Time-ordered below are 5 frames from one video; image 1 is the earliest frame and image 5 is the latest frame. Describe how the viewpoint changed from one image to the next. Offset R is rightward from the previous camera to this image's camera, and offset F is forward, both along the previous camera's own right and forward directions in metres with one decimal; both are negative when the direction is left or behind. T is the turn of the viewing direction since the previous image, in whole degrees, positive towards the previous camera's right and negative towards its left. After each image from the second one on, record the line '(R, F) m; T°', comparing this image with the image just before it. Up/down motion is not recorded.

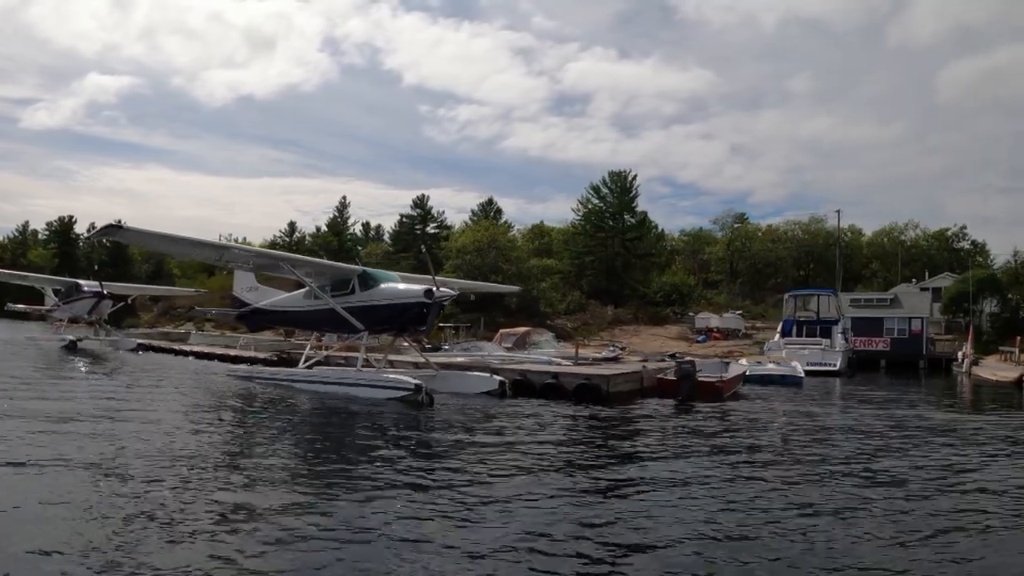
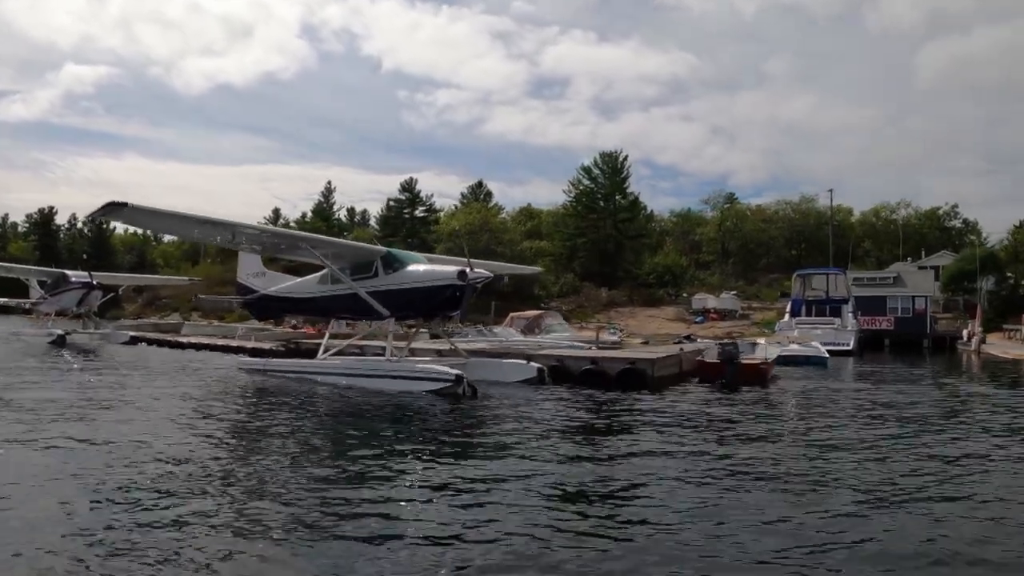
(-0.5, +0.8) m; +1°
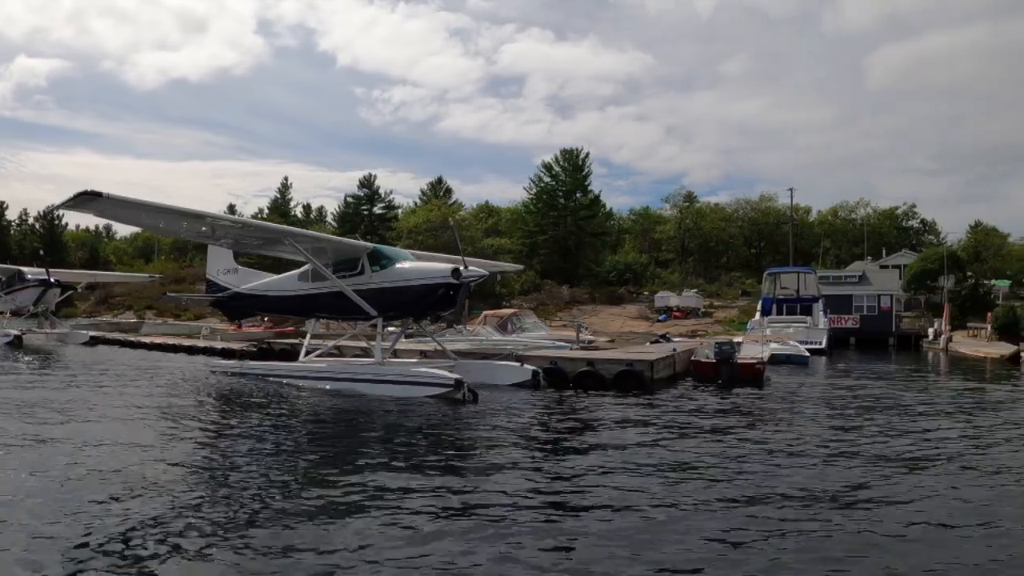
(-0.4, +0.4) m; +3°
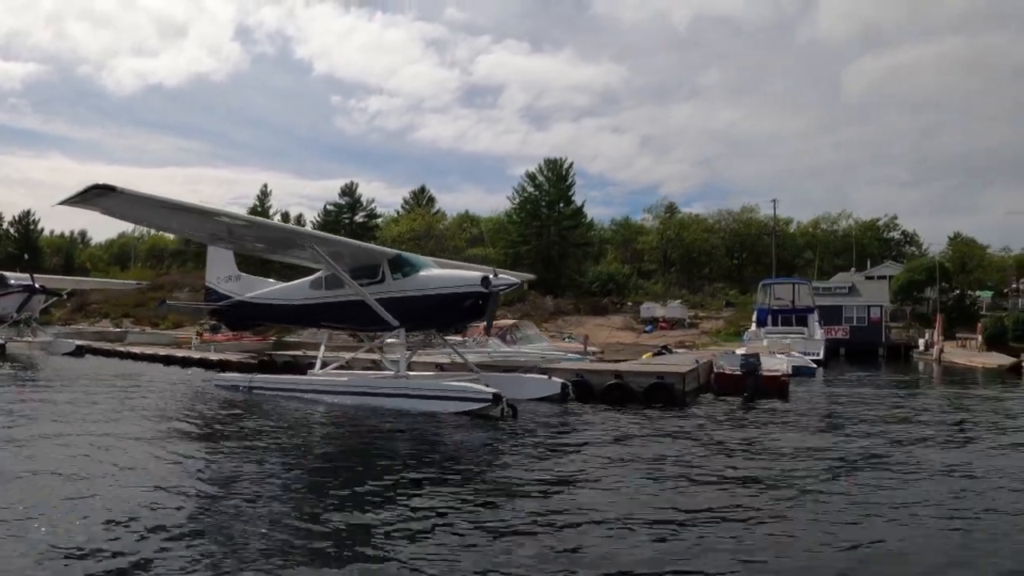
(-0.5, +0.5) m; +2°
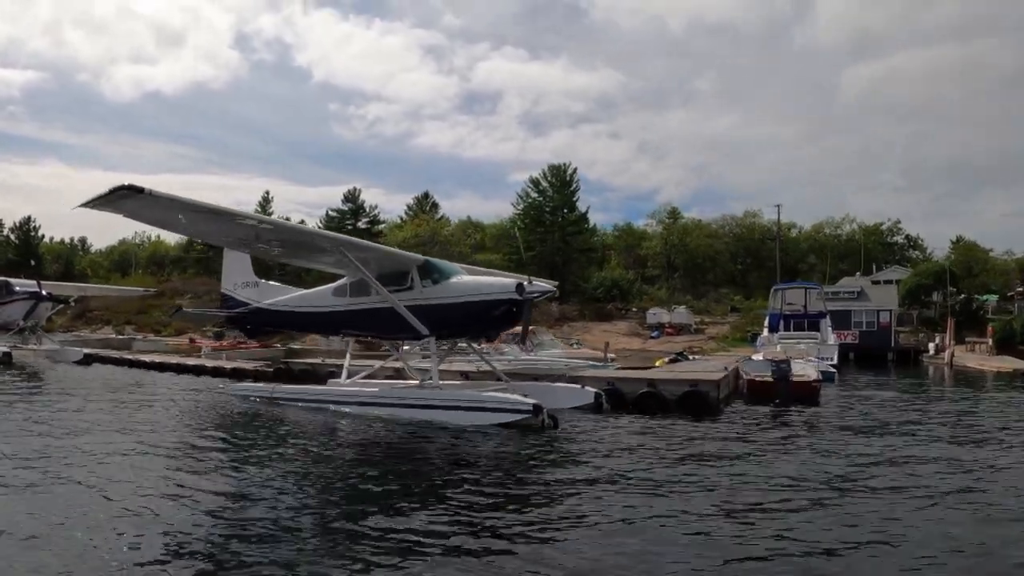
(-0.3, +0.3) m; 0°
